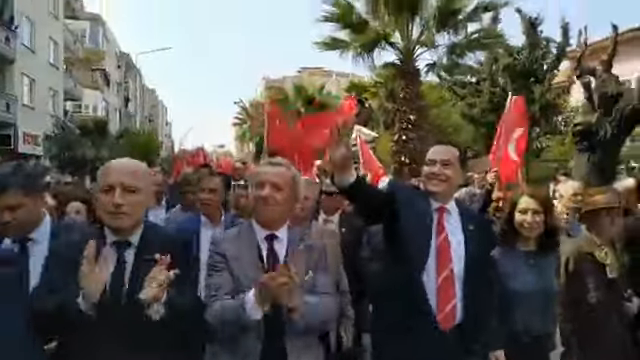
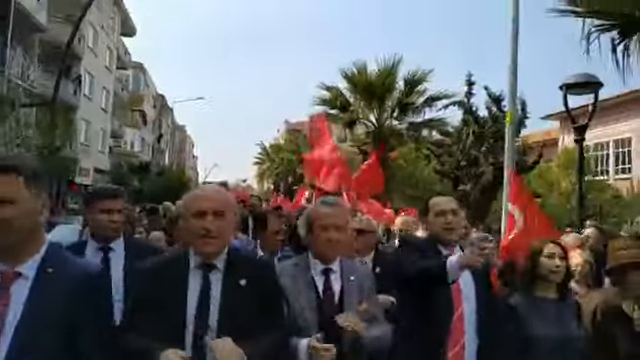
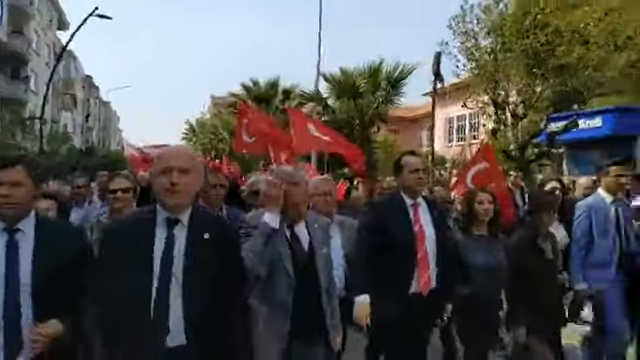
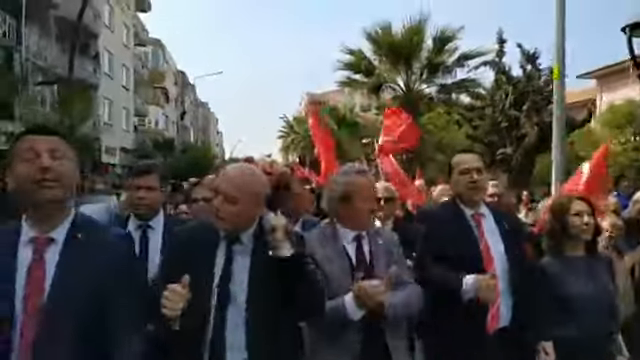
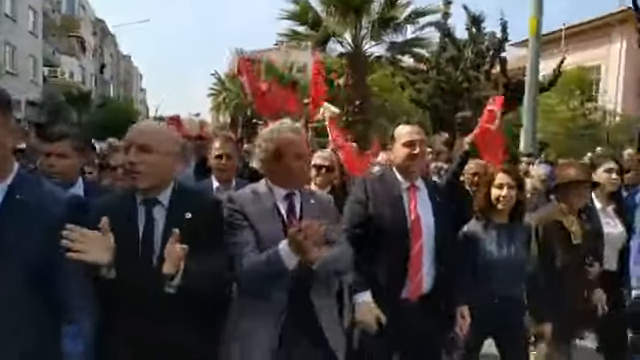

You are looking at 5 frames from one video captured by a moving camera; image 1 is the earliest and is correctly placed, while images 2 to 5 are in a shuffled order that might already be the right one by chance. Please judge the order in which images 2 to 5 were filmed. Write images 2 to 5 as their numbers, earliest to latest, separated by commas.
5, 4, 2, 3
